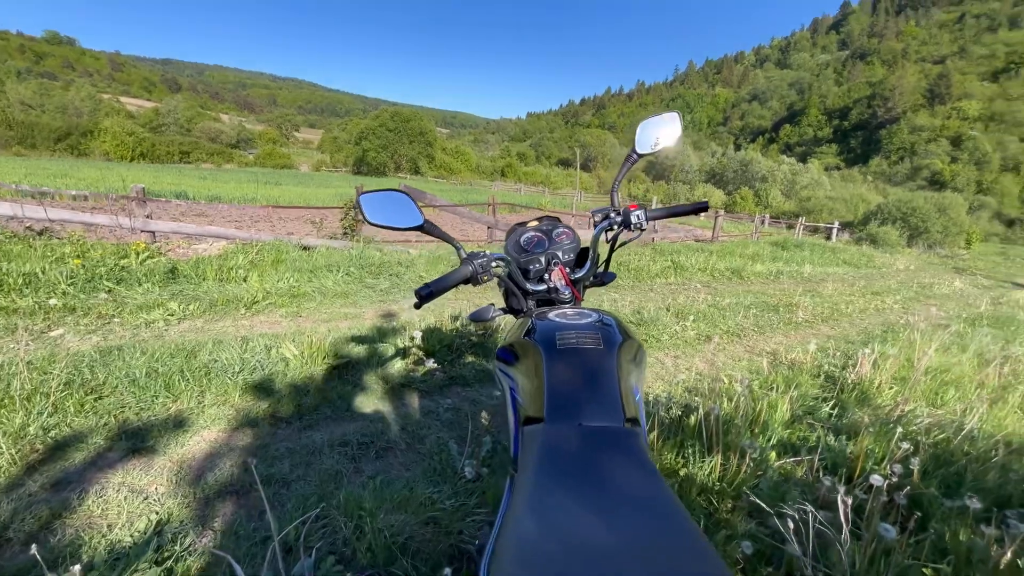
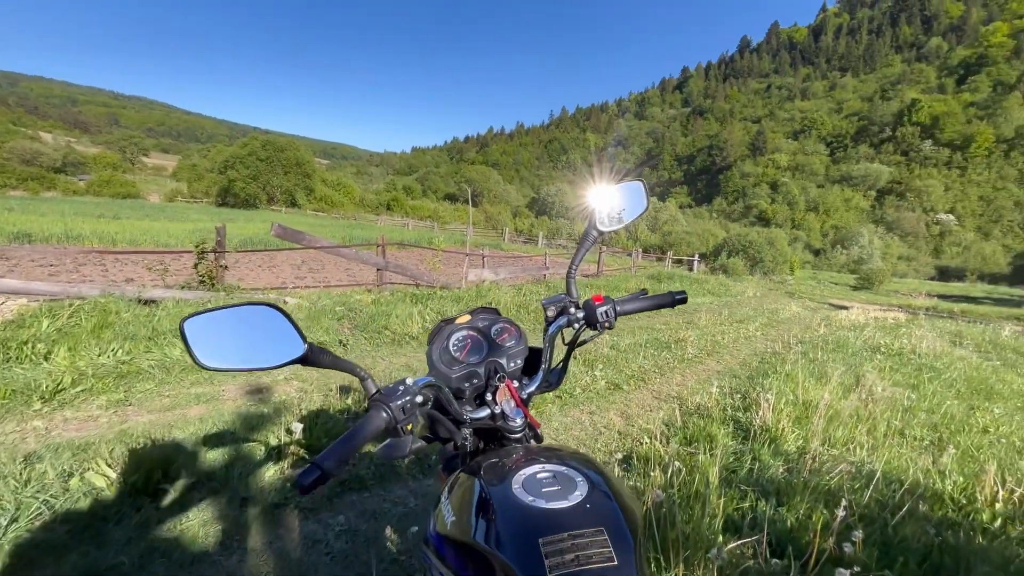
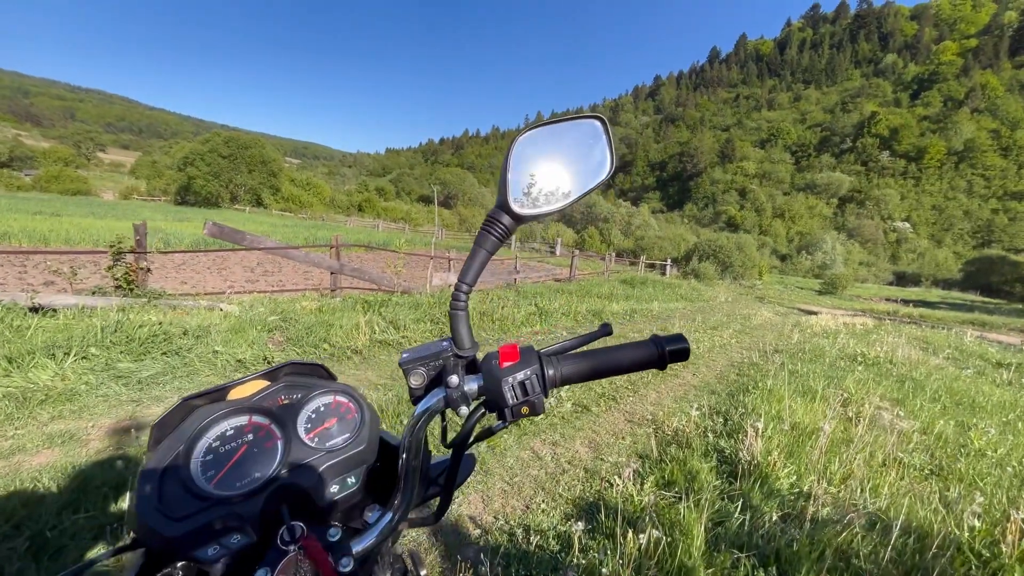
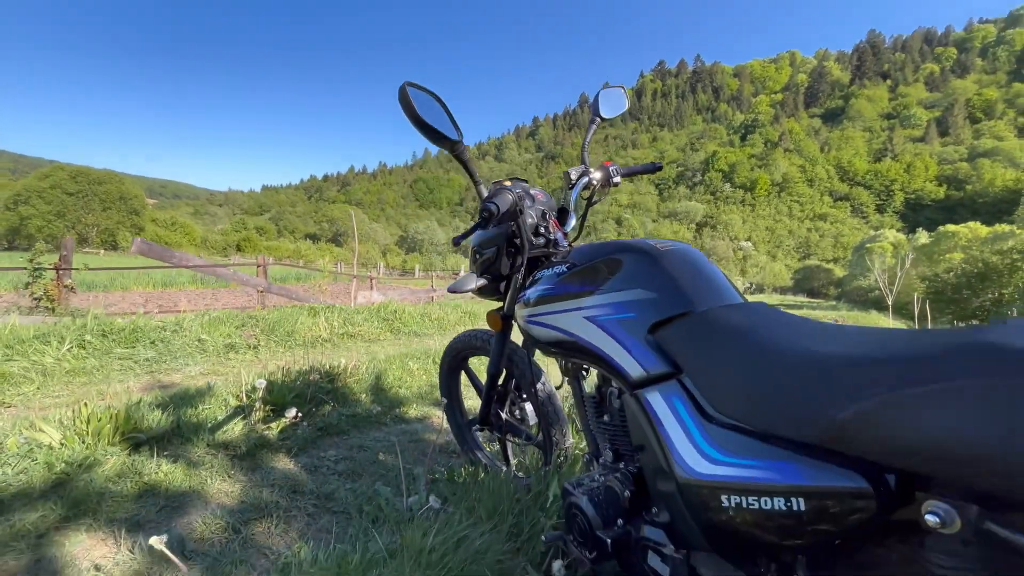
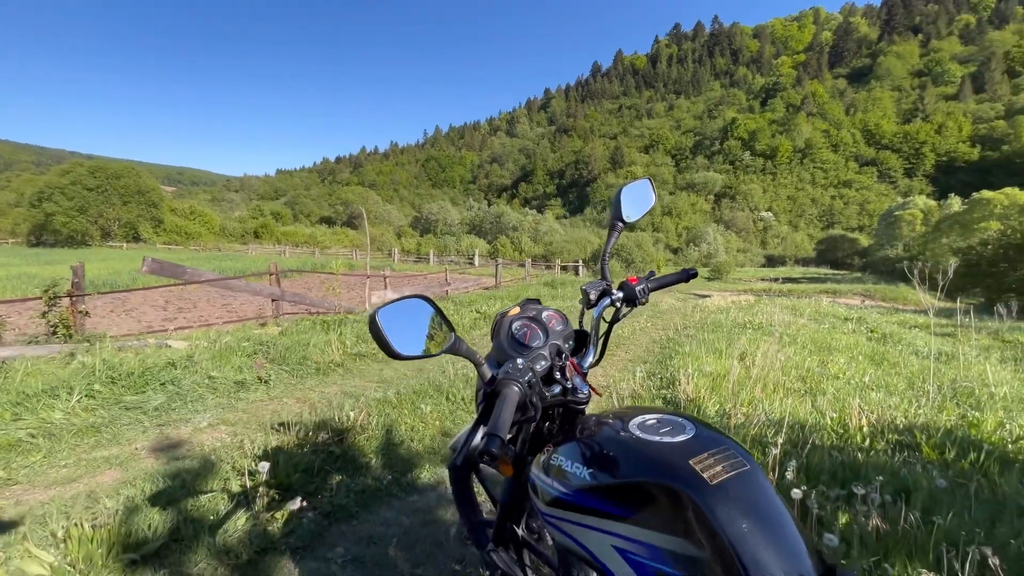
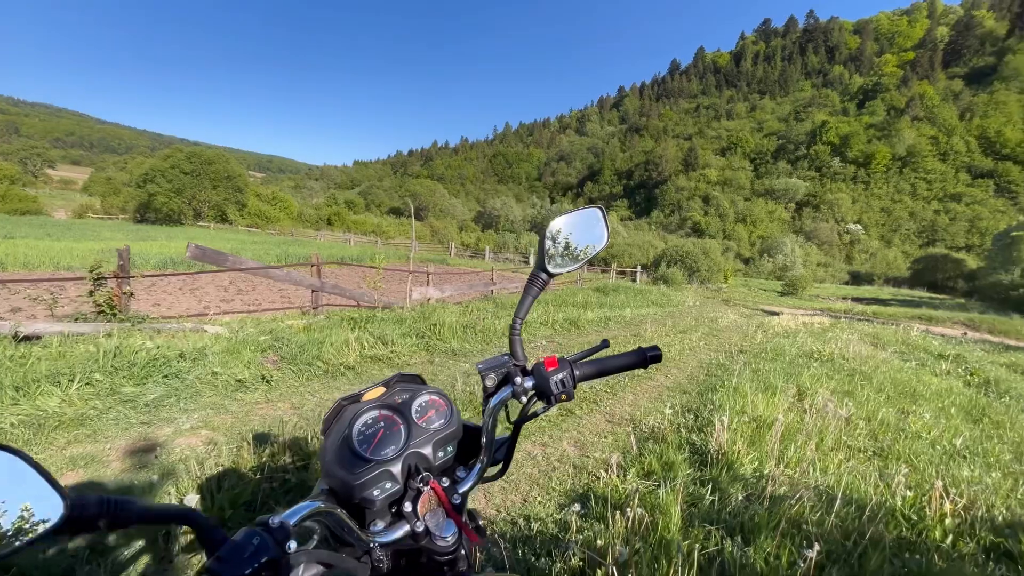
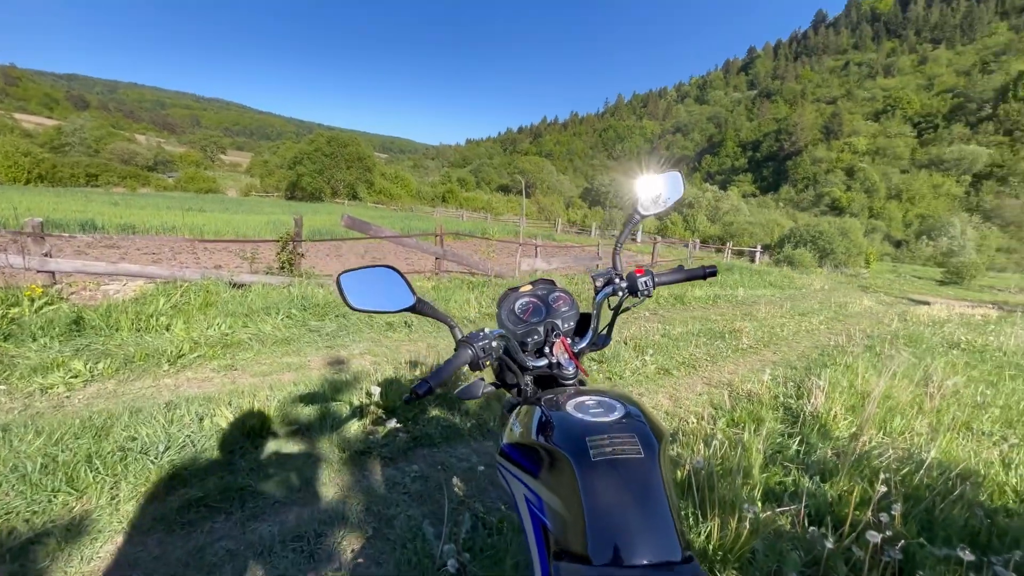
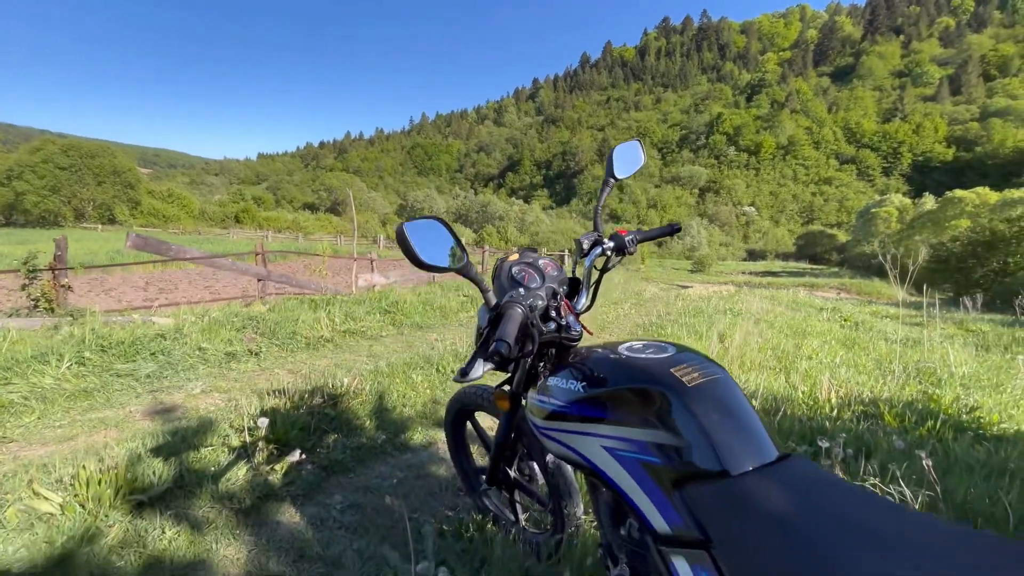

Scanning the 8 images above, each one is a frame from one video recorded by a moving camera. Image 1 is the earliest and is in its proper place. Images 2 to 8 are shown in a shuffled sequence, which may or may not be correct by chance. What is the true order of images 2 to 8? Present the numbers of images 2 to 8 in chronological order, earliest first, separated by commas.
7, 2, 3, 6, 5, 8, 4
